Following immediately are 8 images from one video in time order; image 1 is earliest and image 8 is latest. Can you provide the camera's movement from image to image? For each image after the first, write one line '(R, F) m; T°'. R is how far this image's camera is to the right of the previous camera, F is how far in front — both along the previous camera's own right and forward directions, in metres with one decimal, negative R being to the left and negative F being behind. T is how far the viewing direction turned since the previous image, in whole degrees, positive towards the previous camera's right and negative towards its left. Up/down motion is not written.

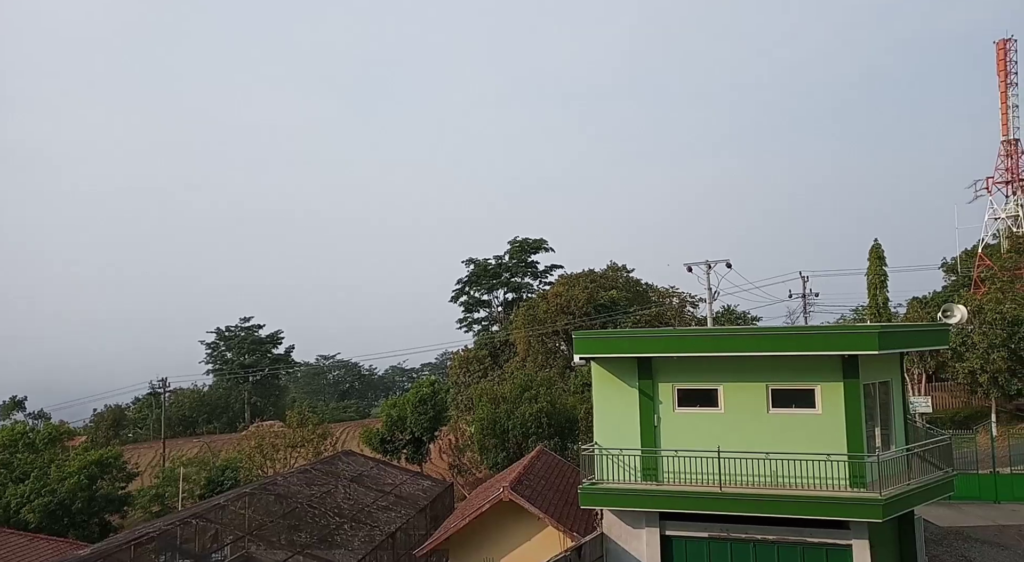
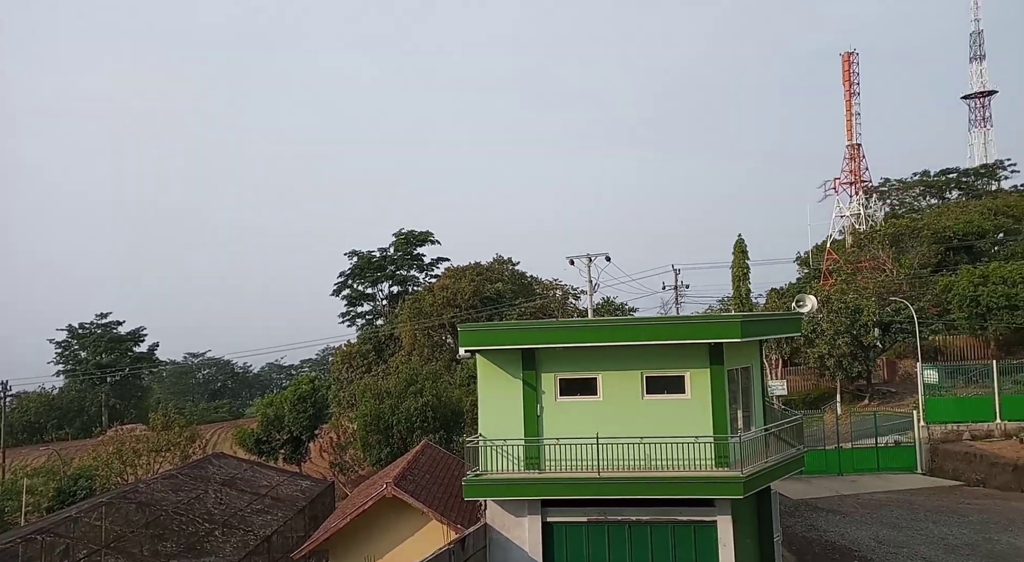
(+0.1, -0.8) m; +9°
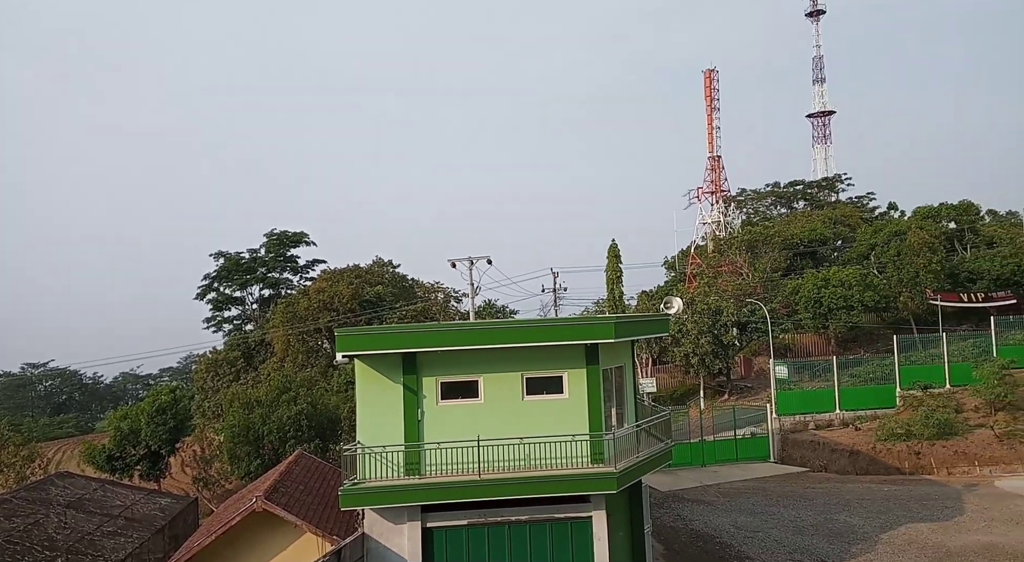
(+0.1, -0.6) m; +9°
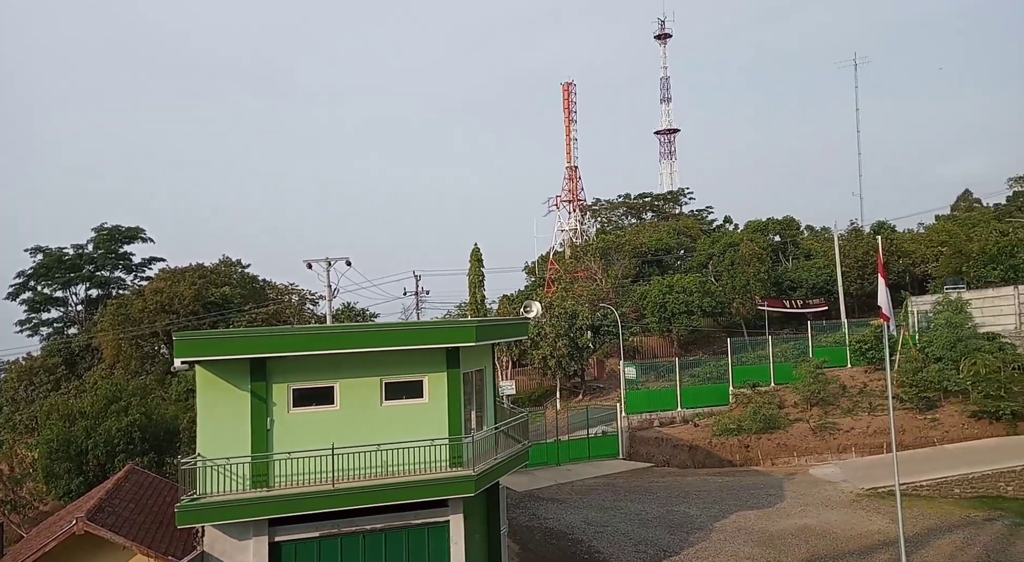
(+0.1, -0.5) m; +10°
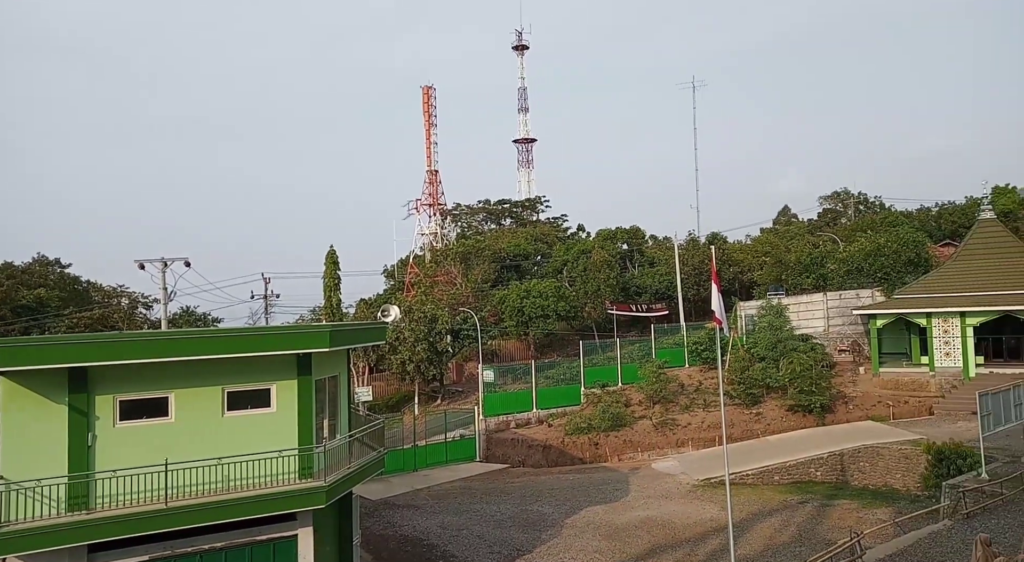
(+0.1, -0.4) m; +10°
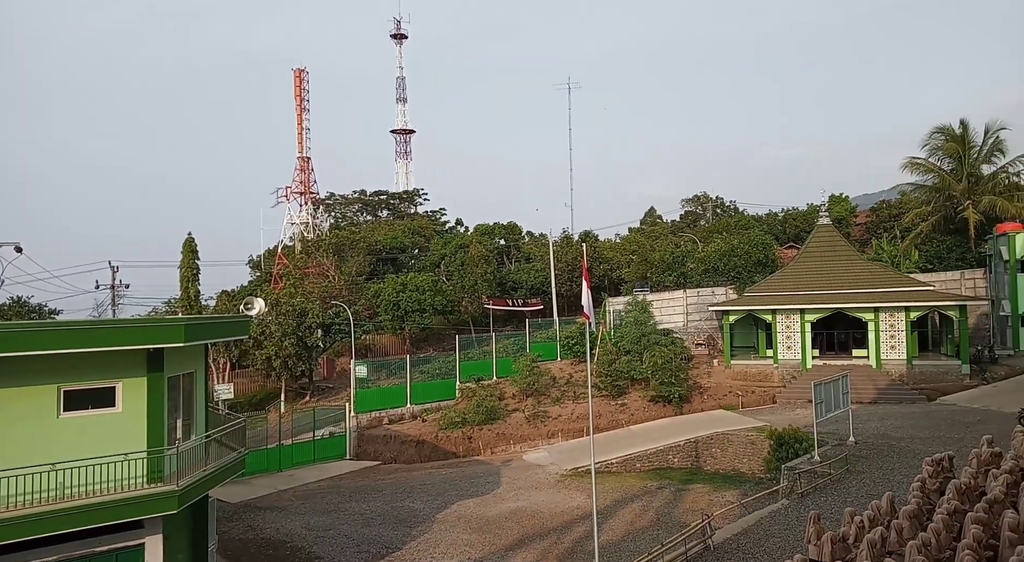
(+0.2, +0.2) m; +9°
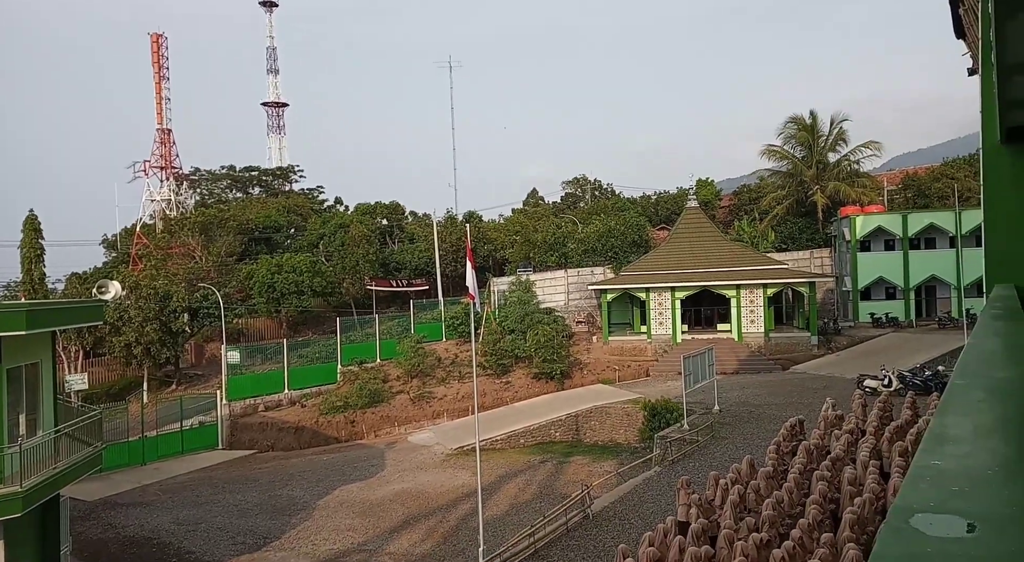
(0.0, +0.2) m; +9°
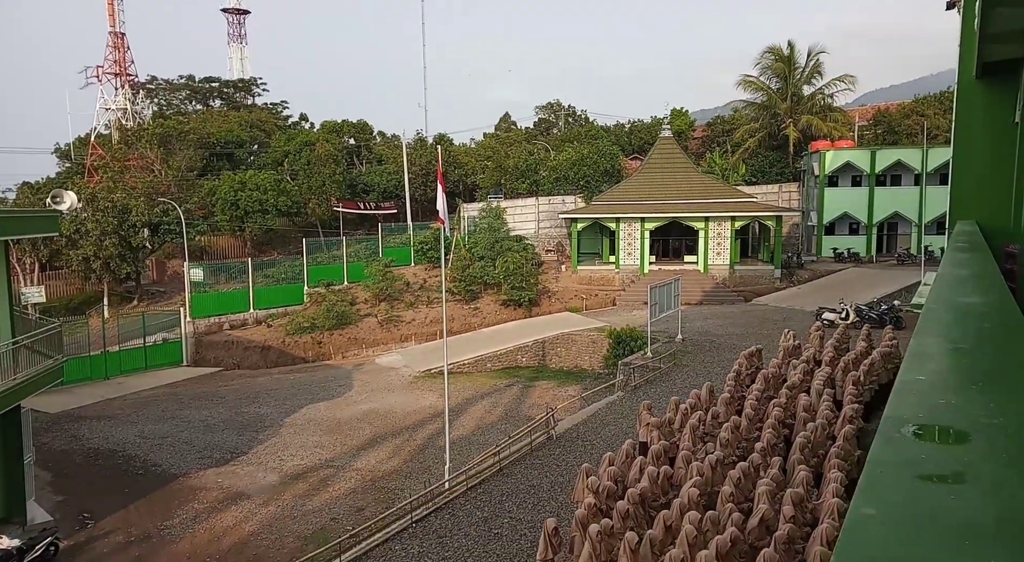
(0.0, 0.0) m; +2°
